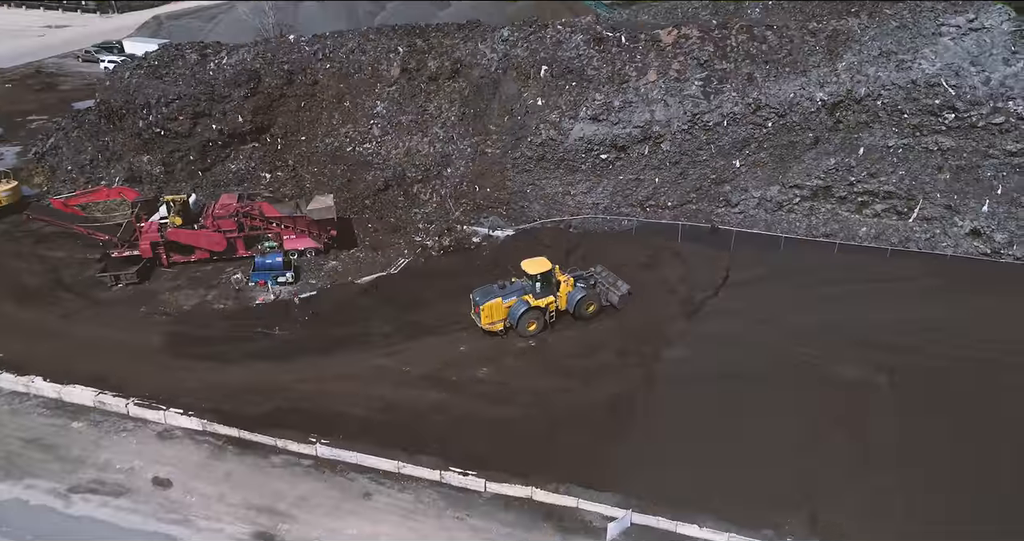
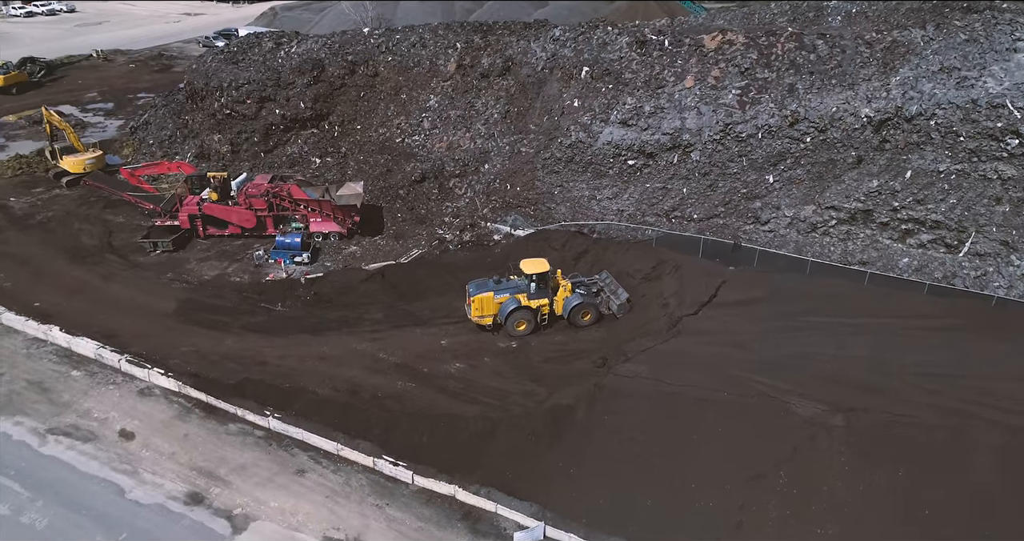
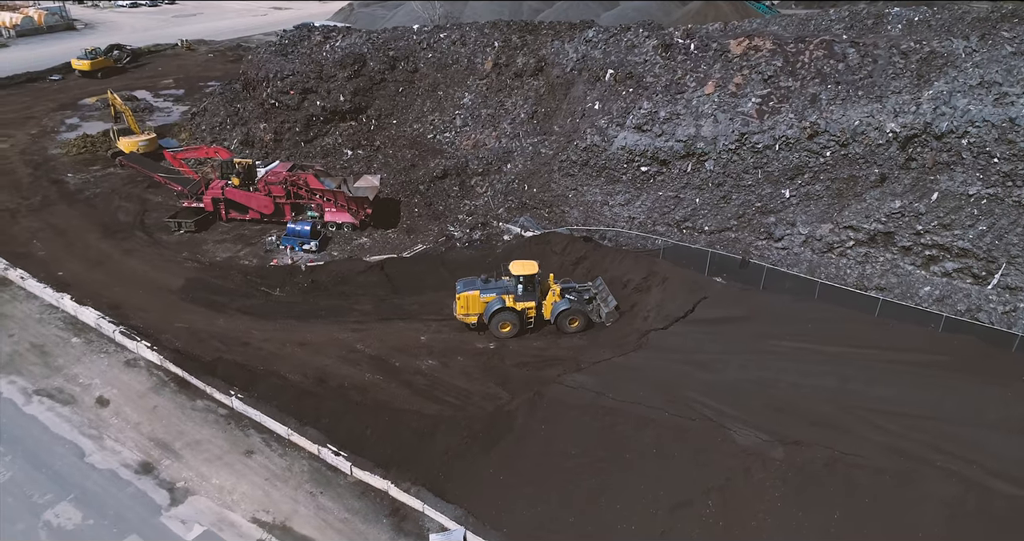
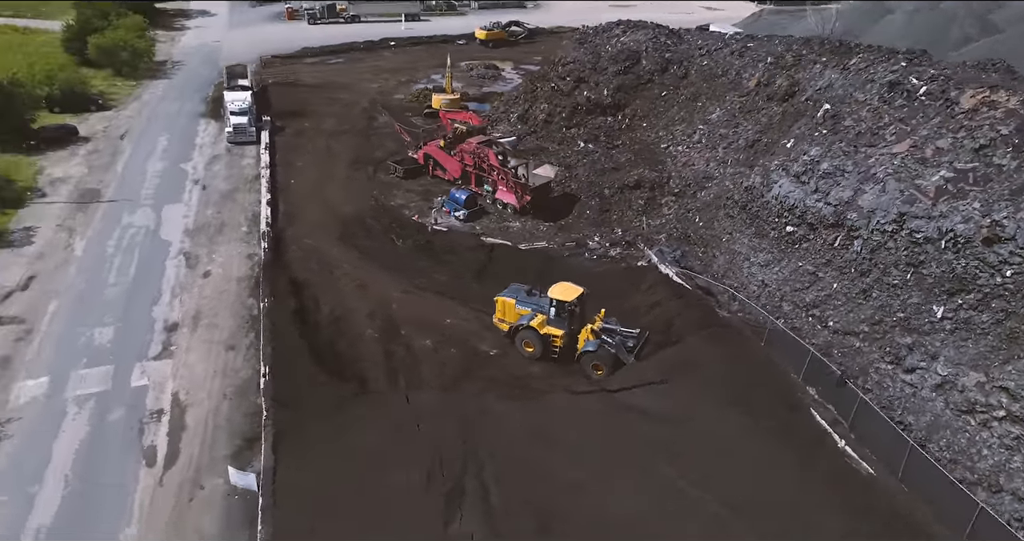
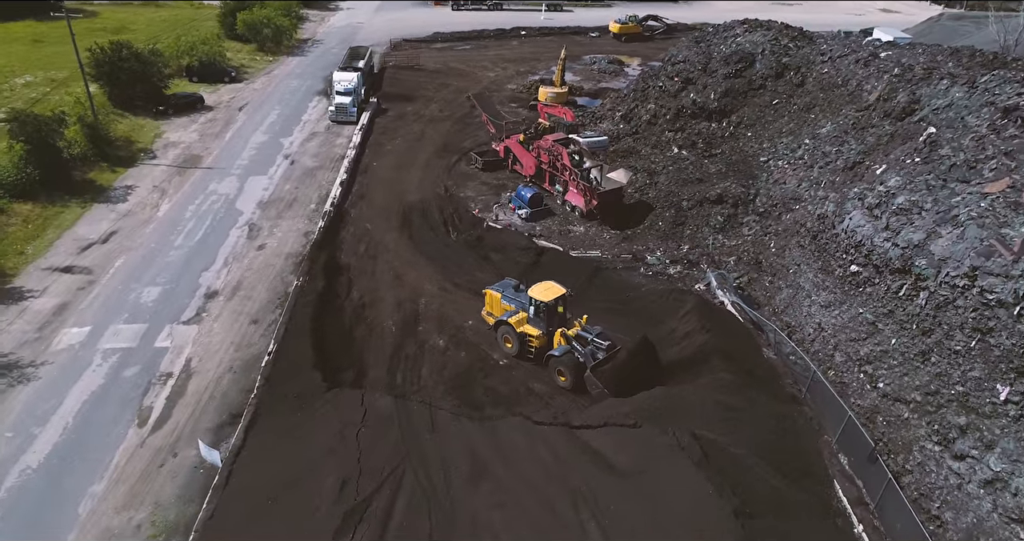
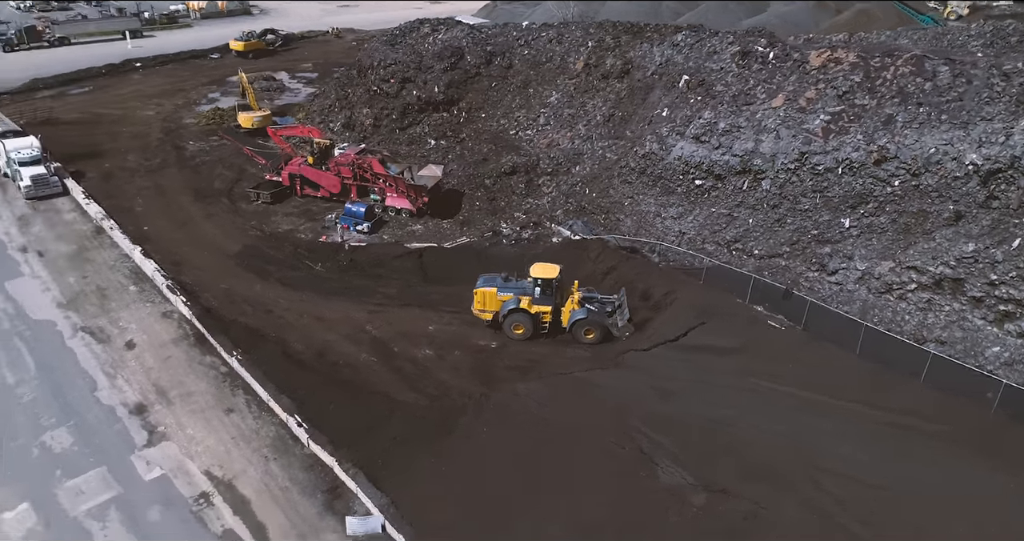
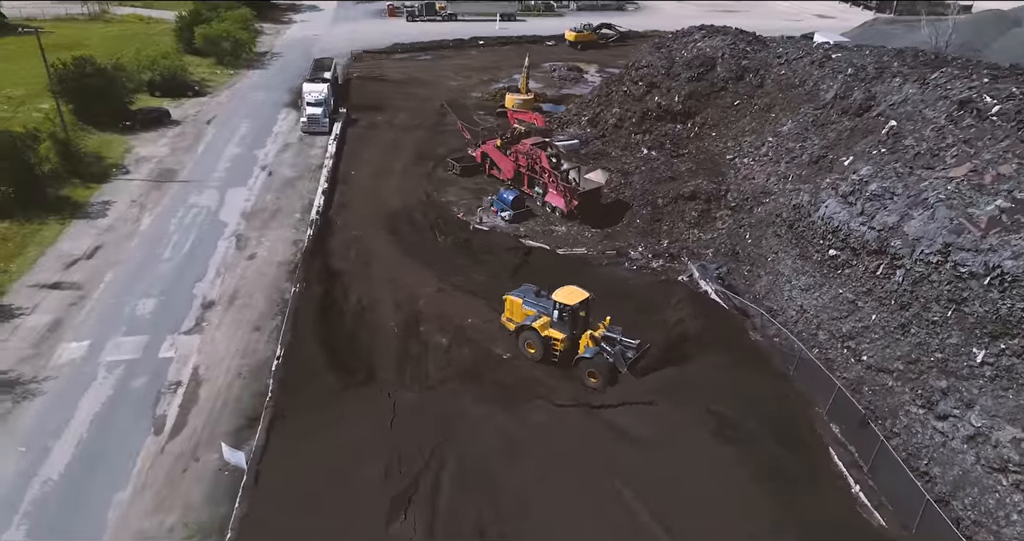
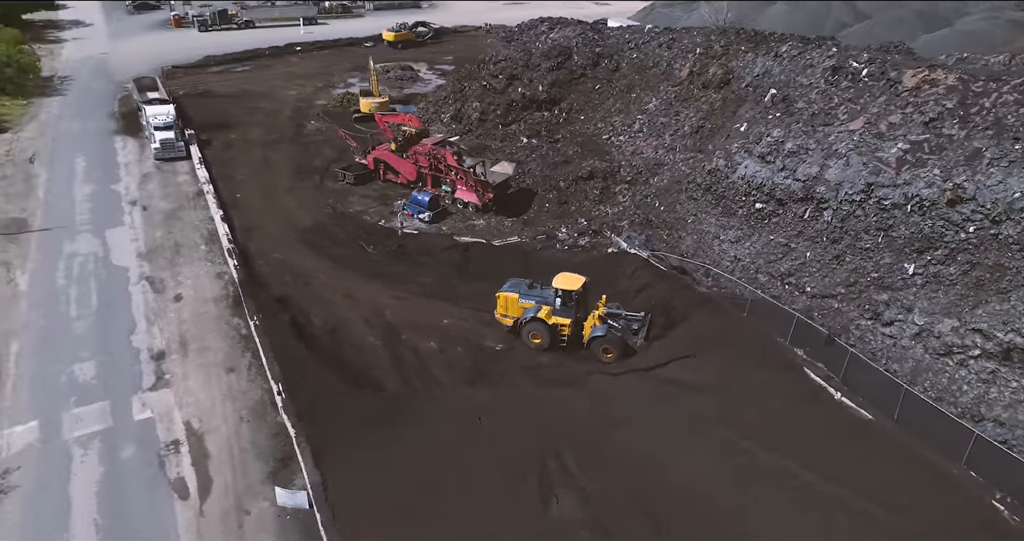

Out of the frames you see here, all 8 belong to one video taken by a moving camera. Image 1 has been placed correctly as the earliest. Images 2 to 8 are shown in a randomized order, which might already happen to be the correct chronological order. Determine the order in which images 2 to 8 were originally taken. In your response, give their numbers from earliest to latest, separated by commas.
2, 3, 6, 8, 4, 7, 5
